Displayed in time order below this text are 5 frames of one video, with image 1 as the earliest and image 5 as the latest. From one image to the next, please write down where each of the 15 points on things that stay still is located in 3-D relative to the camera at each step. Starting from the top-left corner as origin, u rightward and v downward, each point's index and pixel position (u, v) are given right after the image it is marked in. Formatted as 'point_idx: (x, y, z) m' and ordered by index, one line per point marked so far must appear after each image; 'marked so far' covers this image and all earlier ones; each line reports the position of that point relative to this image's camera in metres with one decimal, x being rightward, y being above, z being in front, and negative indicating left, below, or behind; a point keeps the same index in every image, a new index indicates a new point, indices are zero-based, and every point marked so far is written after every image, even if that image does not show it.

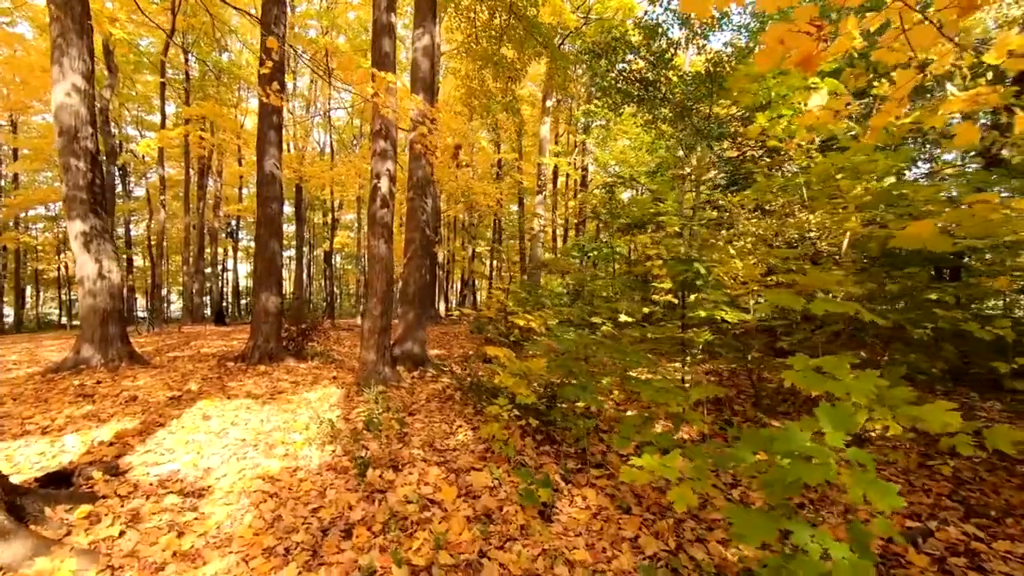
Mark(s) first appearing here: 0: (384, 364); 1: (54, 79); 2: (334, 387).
0: (-1.6, -1.0, +6.7) m
1: (-6.7, +3.1, +7.8) m
2: (-2.2, -1.2, +6.6) m
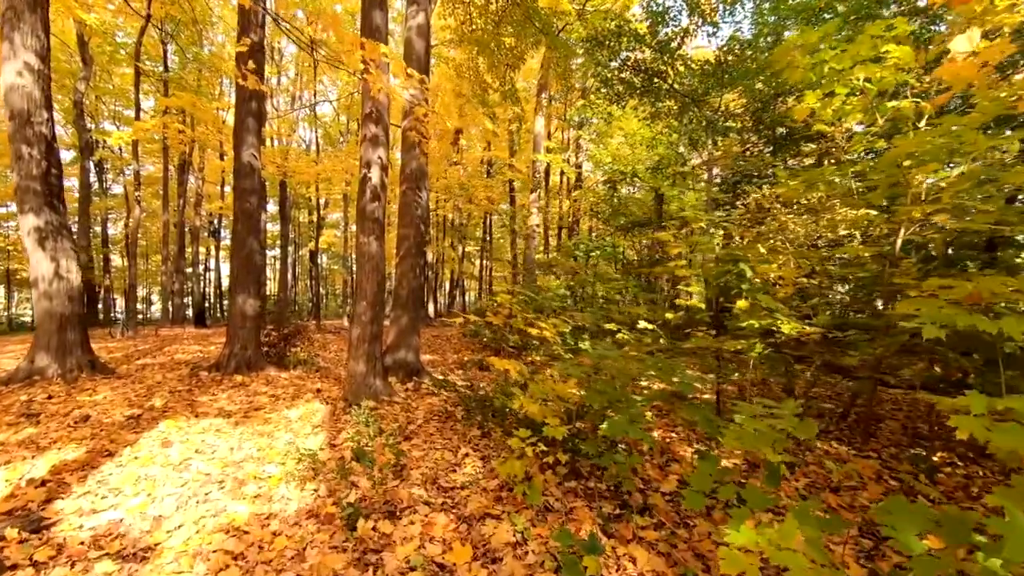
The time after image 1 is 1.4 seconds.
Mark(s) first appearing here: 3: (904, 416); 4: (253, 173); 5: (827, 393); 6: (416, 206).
0: (-1.5, -1.0, +5.9) m
1: (-6.7, +3.0, +7.0) m
2: (-2.1, -1.3, +5.9) m
3: (+4.0, -1.3, +5.5) m
4: (-4.0, +1.8, +8.3) m
5: (+3.5, -1.2, +5.9) m
6: (-1.3, +1.1, +7.2) m
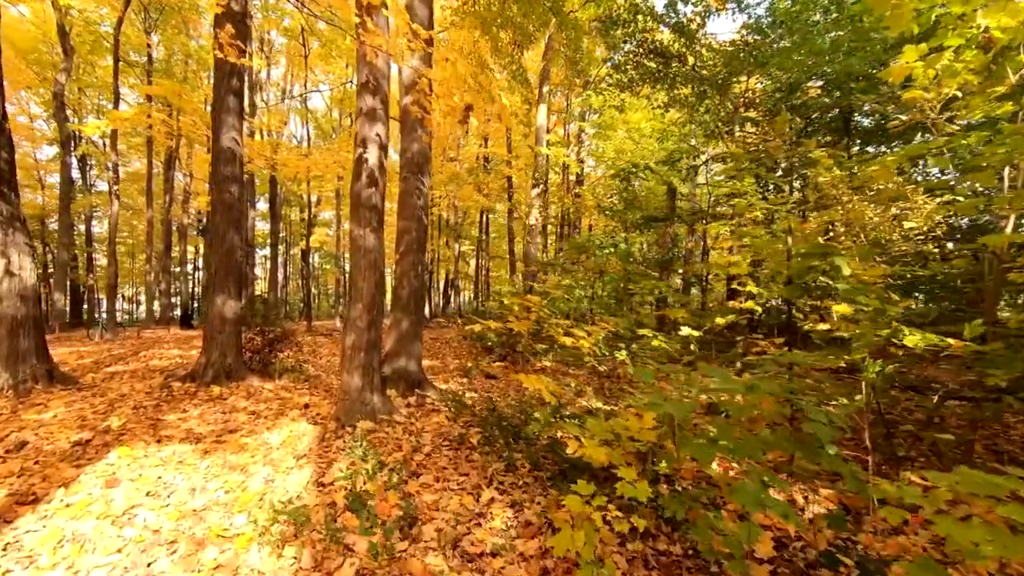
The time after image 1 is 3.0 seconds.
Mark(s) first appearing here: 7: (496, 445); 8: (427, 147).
0: (-1.3, -1.0, +5.1) m
1: (-6.5, +3.0, +6.1) m
2: (-1.9, -1.3, +5.0) m
3: (+4.2, -1.3, +4.7) m
4: (-3.9, +1.8, +7.4) m
5: (+3.7, -1.2, +5.1) m
6: (-1.1, +1.1, +6.4) m
7: (-0.1, -1.2, +4.0) m
8: (-1.0, +1.7, +6.4) m
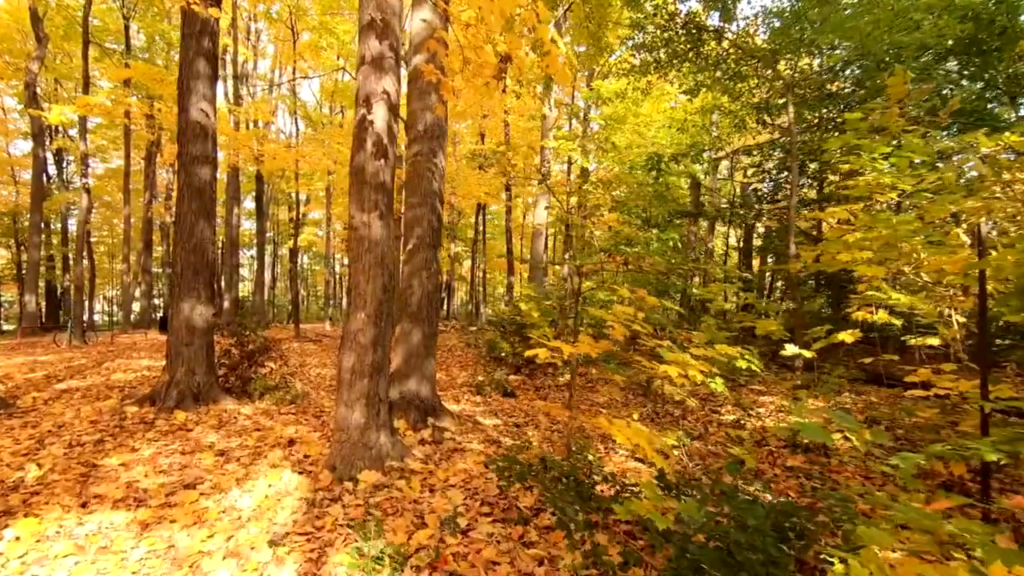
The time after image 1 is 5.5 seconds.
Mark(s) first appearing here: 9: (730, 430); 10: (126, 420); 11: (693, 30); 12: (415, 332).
0: (-0.9, -1.0, +3.8) m
1: (-6.1, +3.0, +4.8) m
2: (-1.6, -1.3, +3.7) m
3: (+4.6, -1.4, +3.6) m
4: (-3.5, +1.8, +6.1) m
5: (+4.0, -1.2, +4.0) m
6: (-0.8, +1.1, +5.1) m
7: (+0.3, -1.2, +2.8) m
8: (-0.7, +1.6, +5.2) m
9: (+2.2, -1.5, +5.5) m
10: (-3.9, -1.3, +5.4) m
11: (+3.2, +4.7, +9.6) m
12: (-0.9, -0.4, +5.1) m
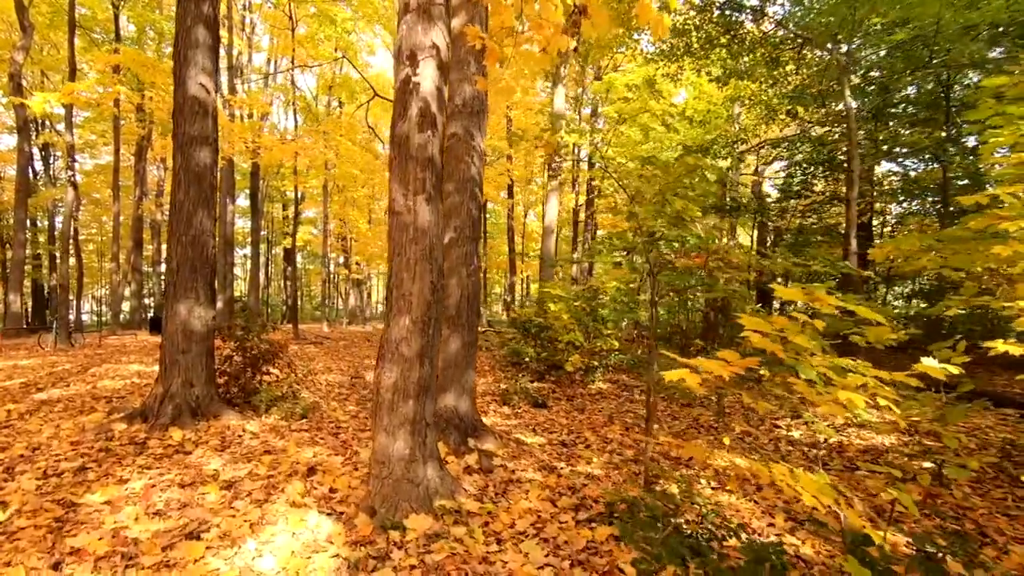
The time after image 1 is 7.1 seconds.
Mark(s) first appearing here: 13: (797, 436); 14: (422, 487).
0: (-0.5, -1.0, +3.1) m
1: (-5.7, +3.0, +4.0) m
2: (-1.1, -1.3, +3.0) m
3: (+5.1, -1.4, +3.0) m
4: (-3.1, +1.8, +5.4) m
5: (+4.5, -1.2, +3.3) m
6: (-0.4, +1.1, +4.4) m
7: (+0.7, -1.2, +2.1) m
8: (-0.2, +1.6, +4.5) m
9: (+2.7, -1.5, +4.8) m
10: (-3.4, -1.3, +4.6) m
11: (+3.6, +4.7, +9.0) m
12: (-0.5, -0.4, +4.3) m
13: (+2.8, -1.5, +5.3) m
14: (-0.5, -1.1, +3.0) m
